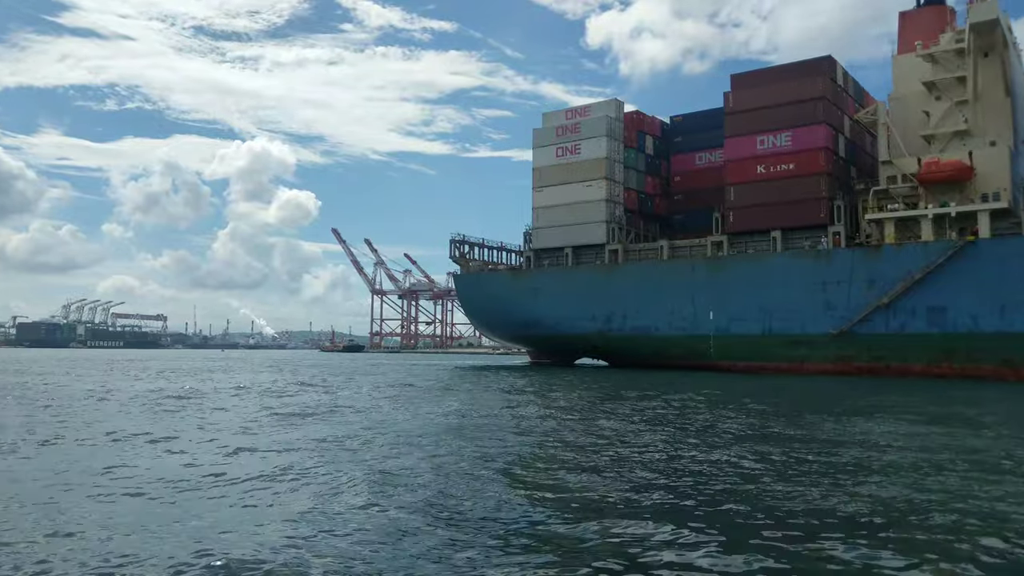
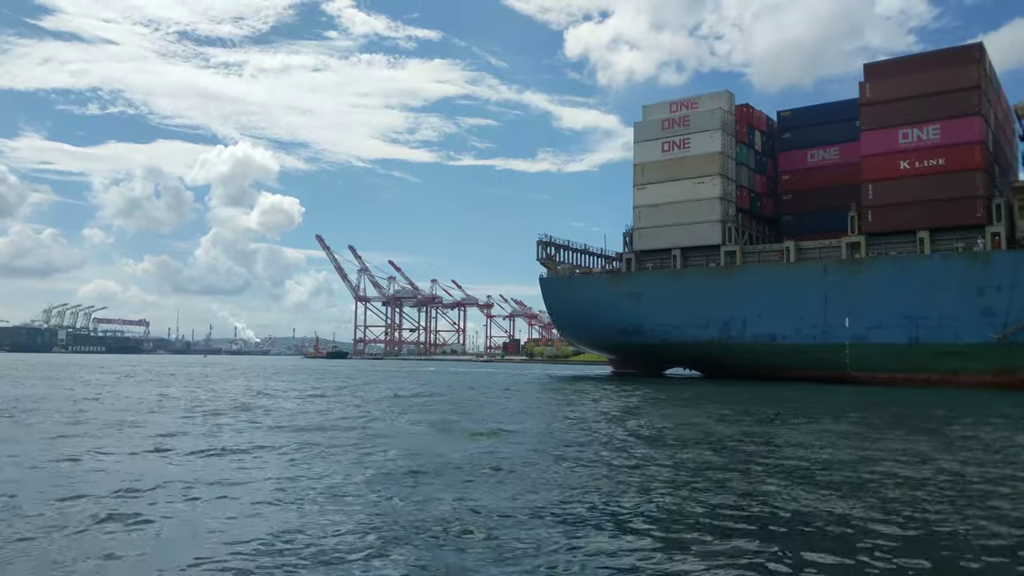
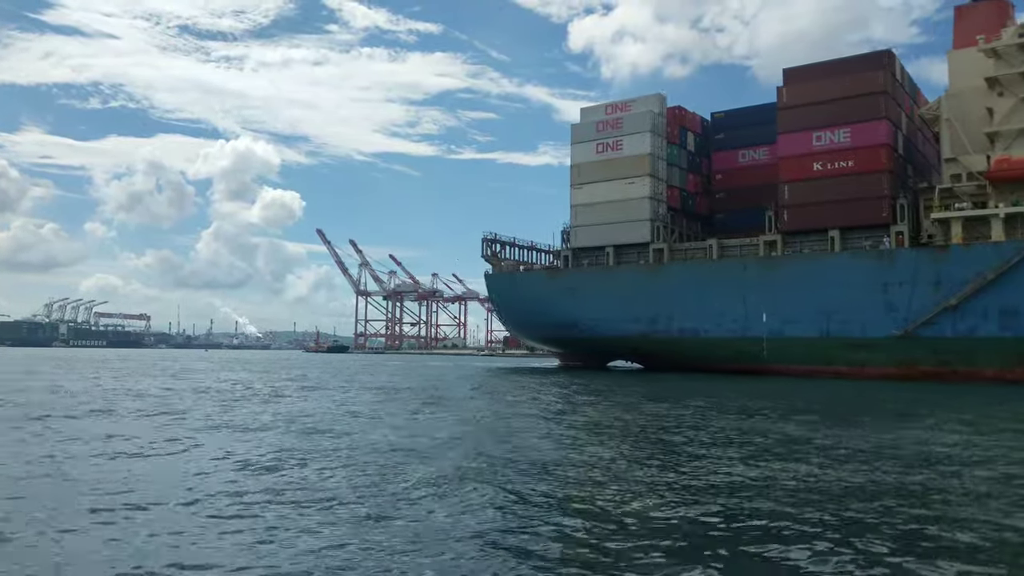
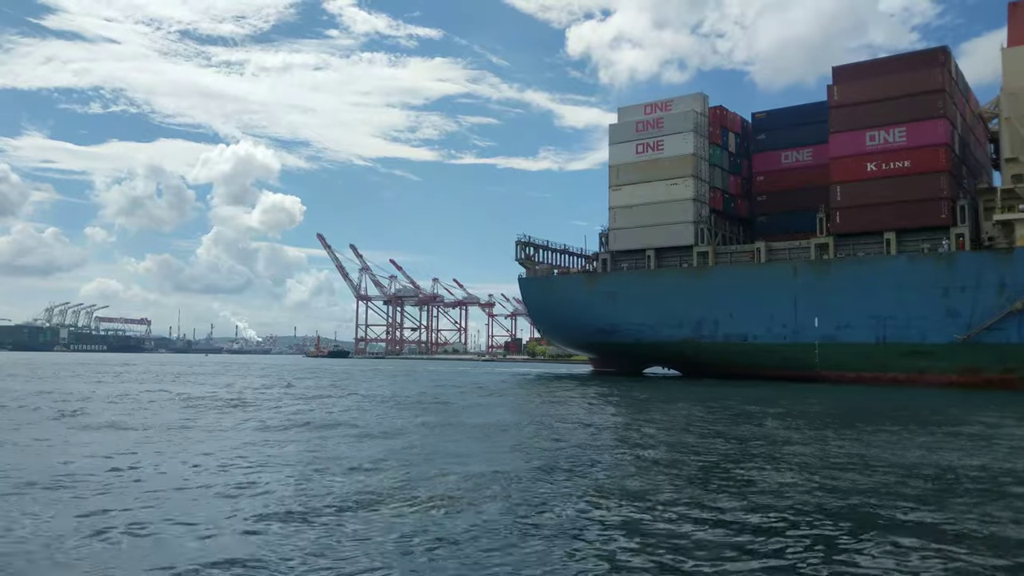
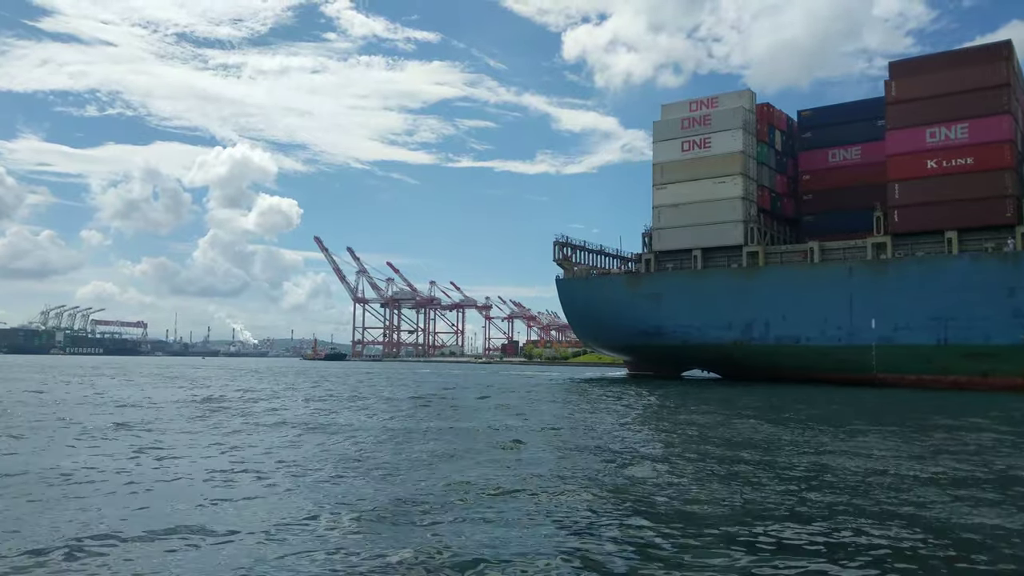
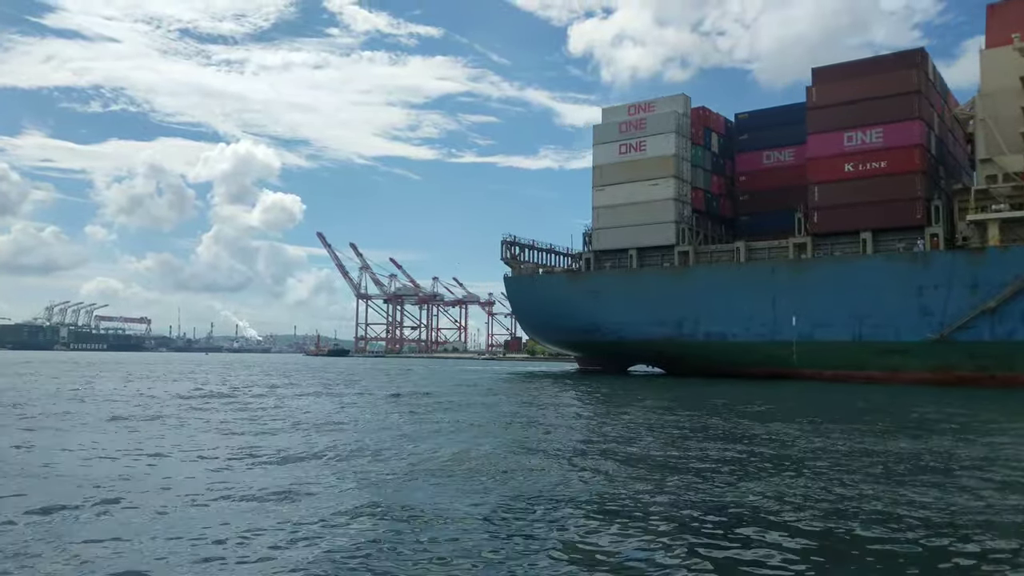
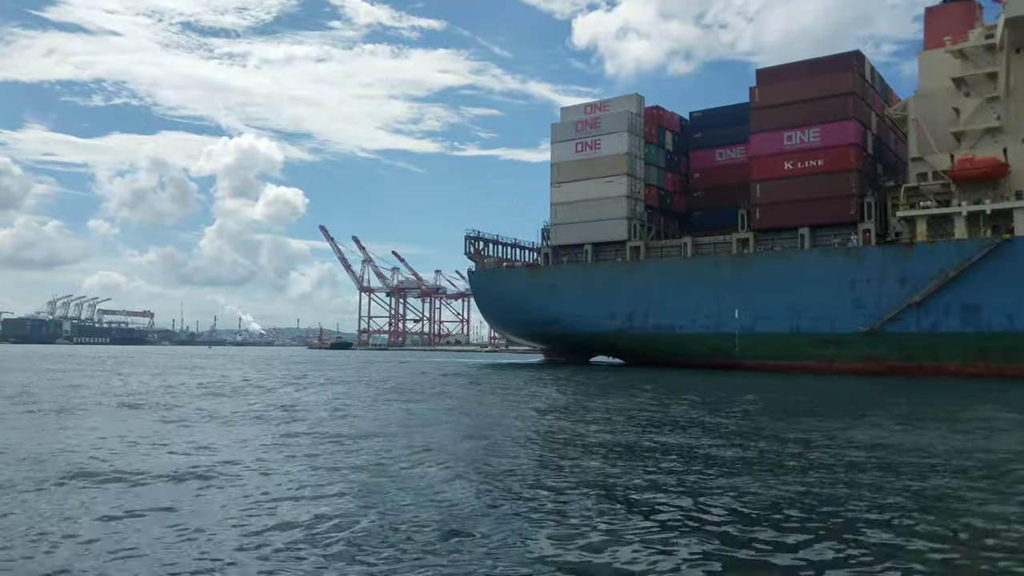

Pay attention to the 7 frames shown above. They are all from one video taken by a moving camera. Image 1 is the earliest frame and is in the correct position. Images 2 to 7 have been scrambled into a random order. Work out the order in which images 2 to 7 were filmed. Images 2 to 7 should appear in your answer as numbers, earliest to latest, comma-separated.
7, 3, 6, 4, 2, 5
